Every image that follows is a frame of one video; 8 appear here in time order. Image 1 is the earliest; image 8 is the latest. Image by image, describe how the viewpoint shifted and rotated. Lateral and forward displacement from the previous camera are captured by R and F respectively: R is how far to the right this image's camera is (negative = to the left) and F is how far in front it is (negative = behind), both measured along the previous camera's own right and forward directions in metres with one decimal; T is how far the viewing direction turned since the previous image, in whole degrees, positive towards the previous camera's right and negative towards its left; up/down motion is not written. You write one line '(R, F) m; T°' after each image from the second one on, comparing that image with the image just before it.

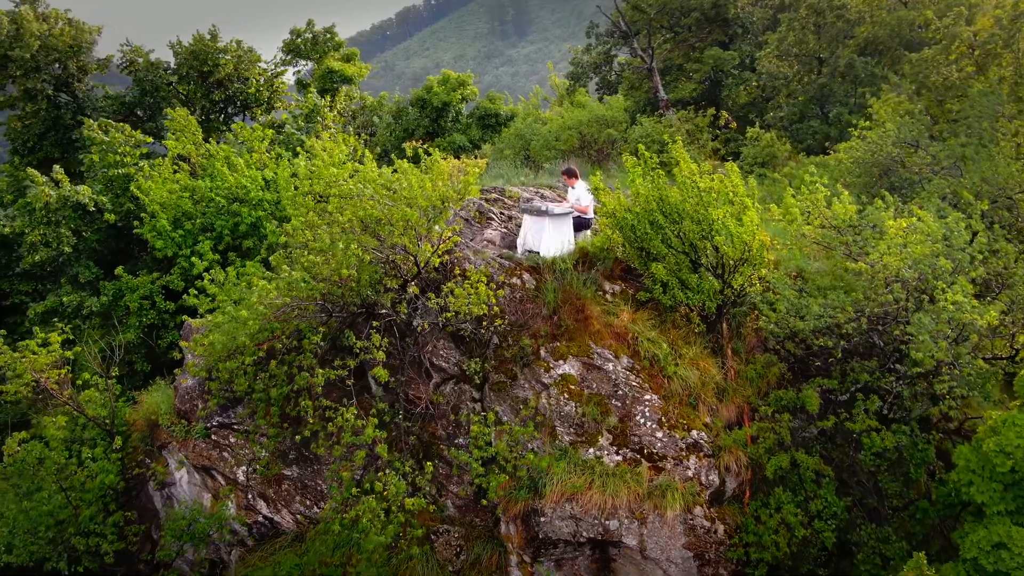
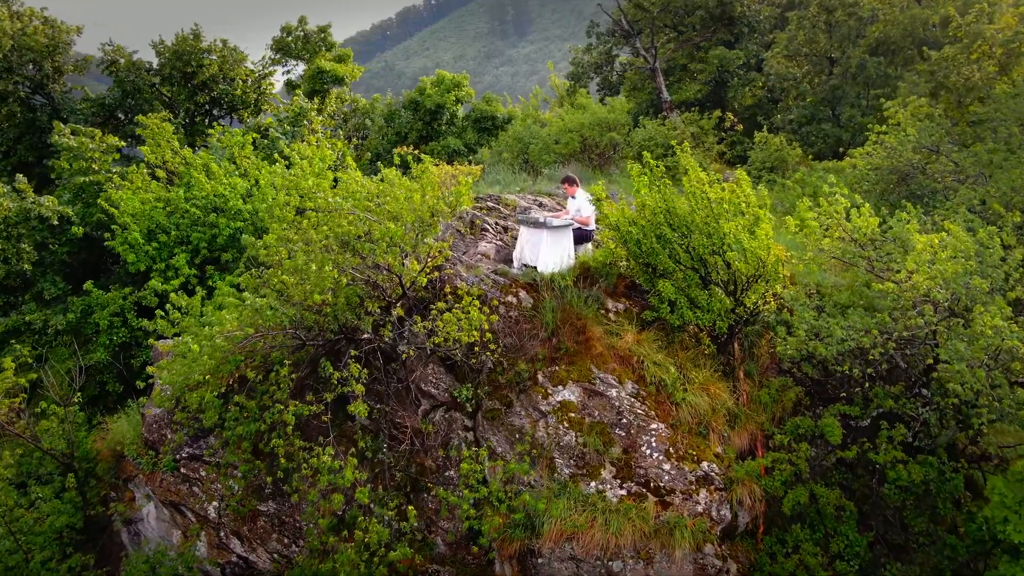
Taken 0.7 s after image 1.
(0.0, +0.7) m; 0°
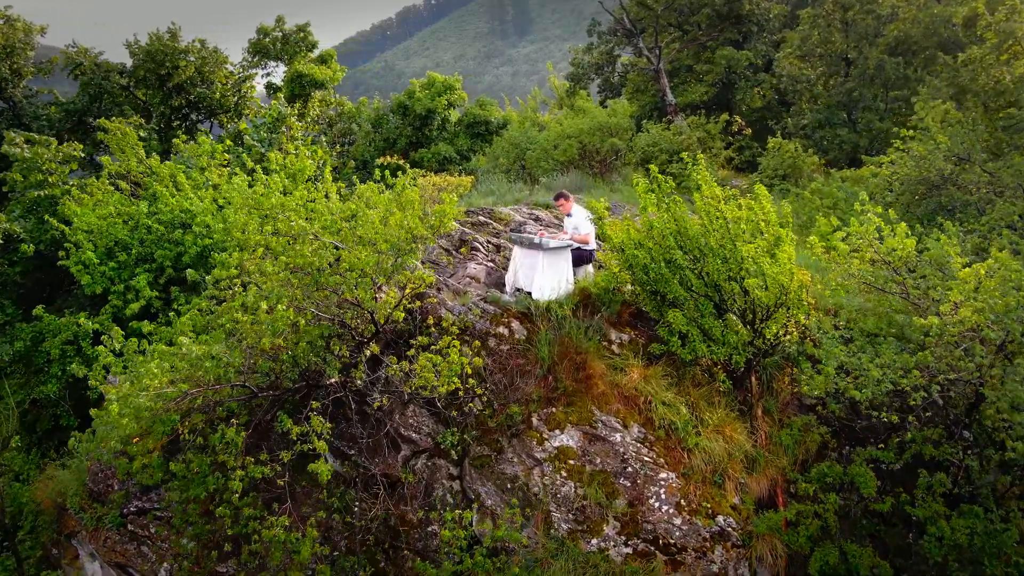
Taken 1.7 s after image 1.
(+0.1, +0.9) m; 0°
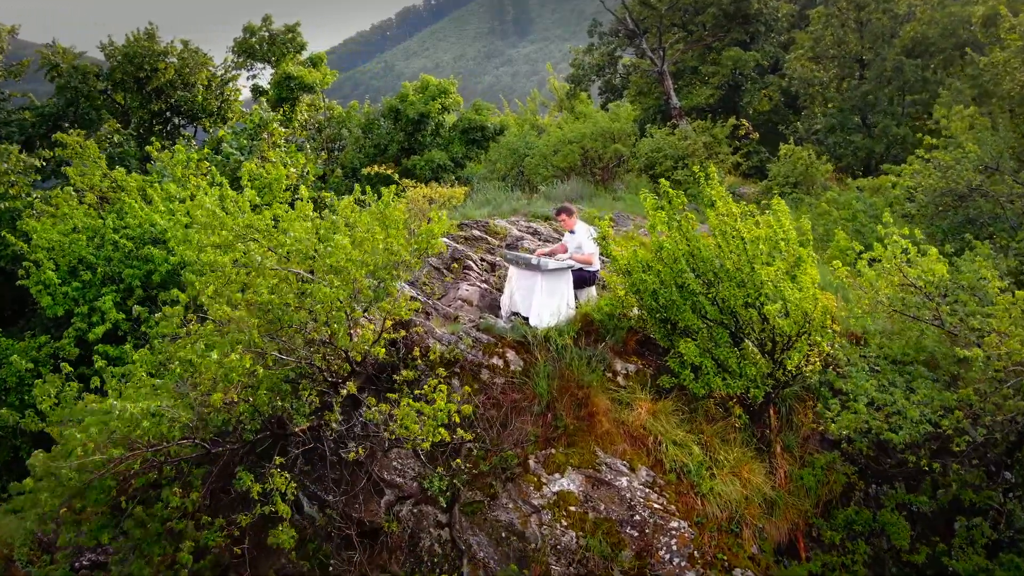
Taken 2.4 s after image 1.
(0.0, +0.7) m; 0°
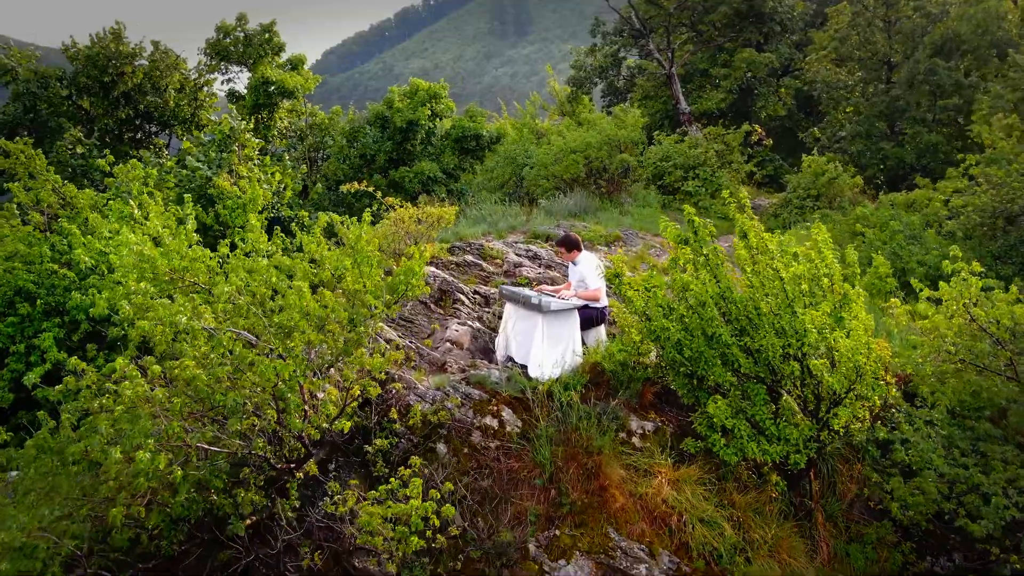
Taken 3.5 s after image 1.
(0.0, +1.1) m; 0°
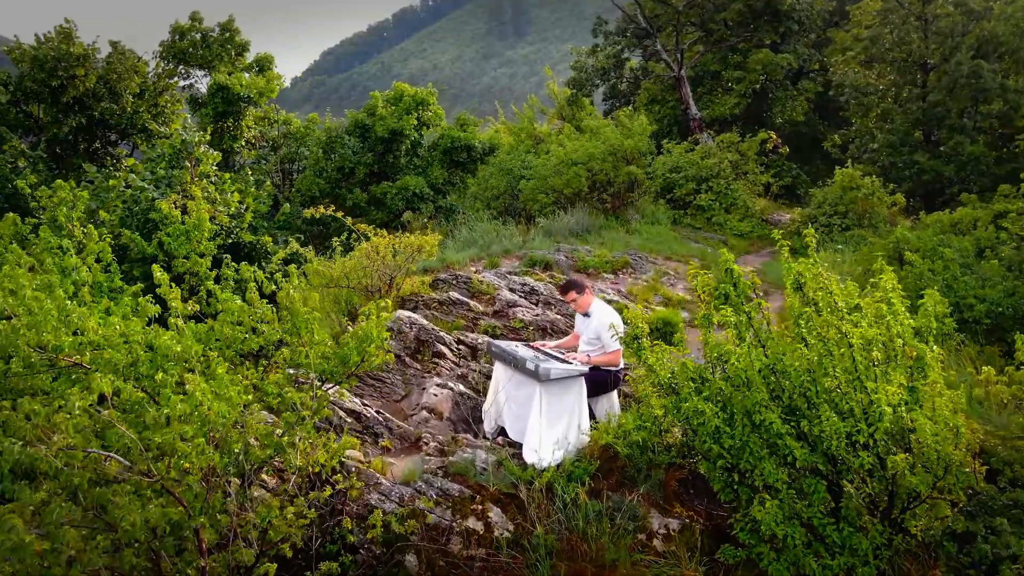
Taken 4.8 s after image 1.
(0.0, +1.2) m; 0°
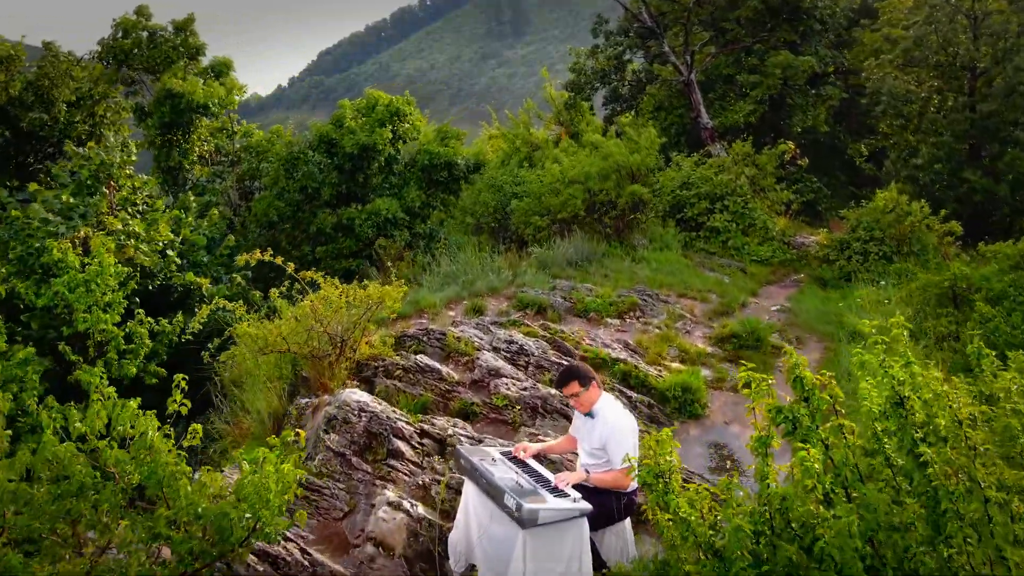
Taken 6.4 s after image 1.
(+0.1, +1.4) m; 0°
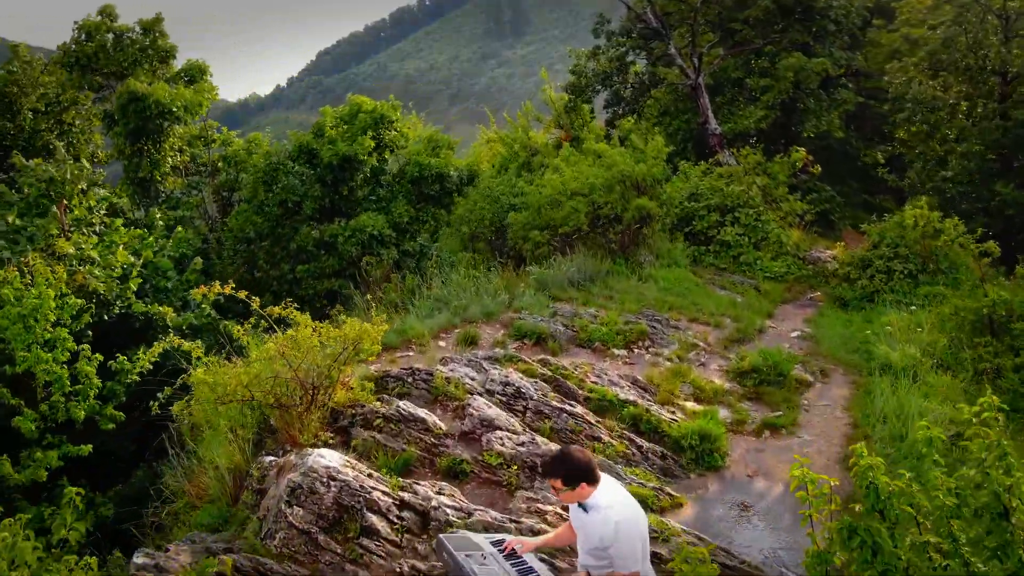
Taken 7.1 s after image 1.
(0.0, +0.7) m; 0°
